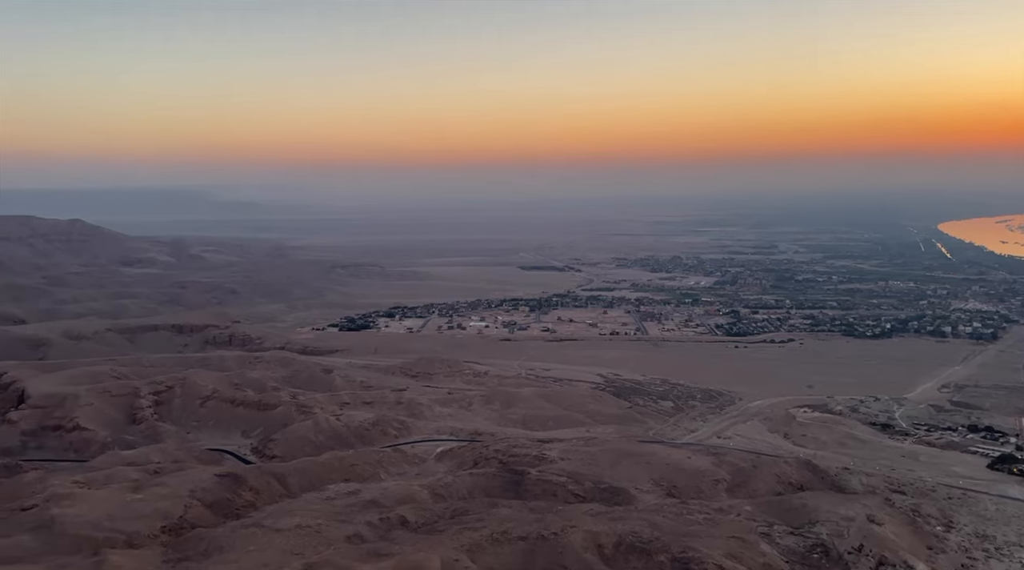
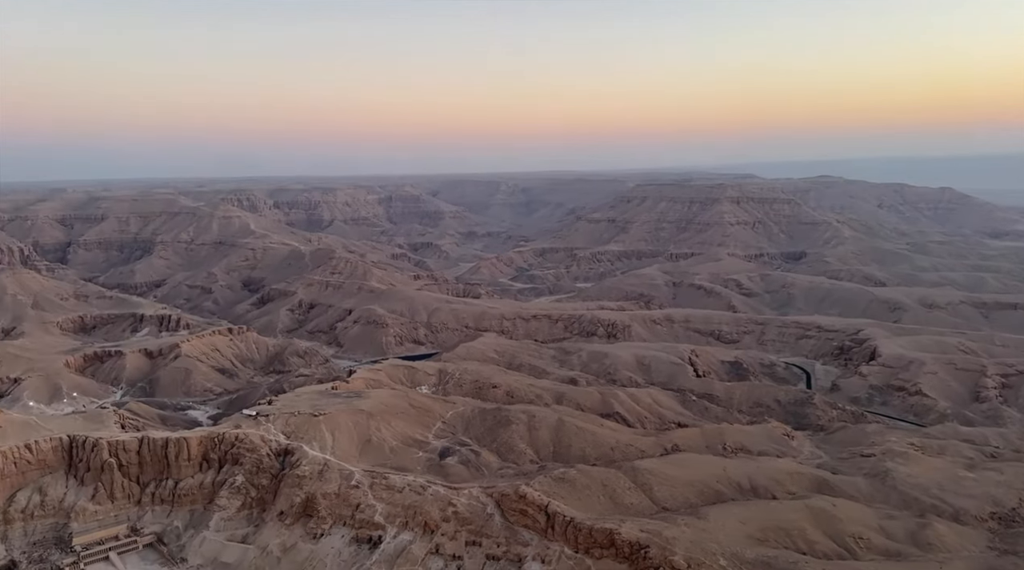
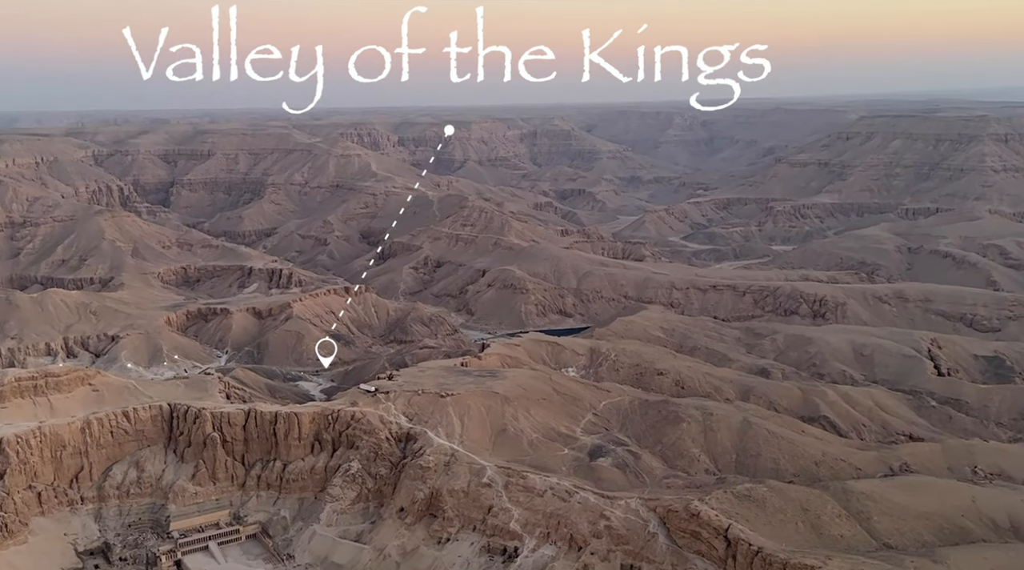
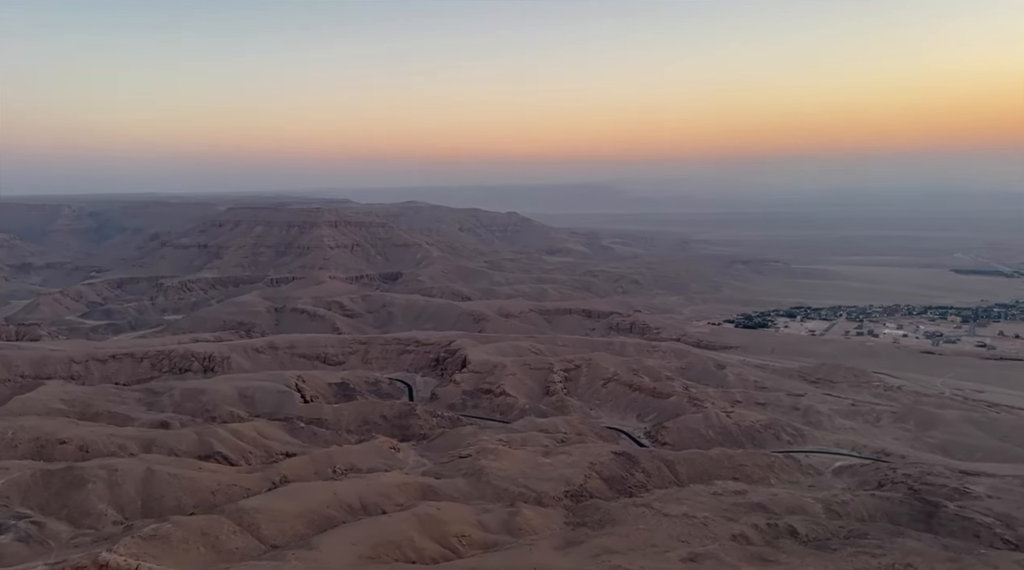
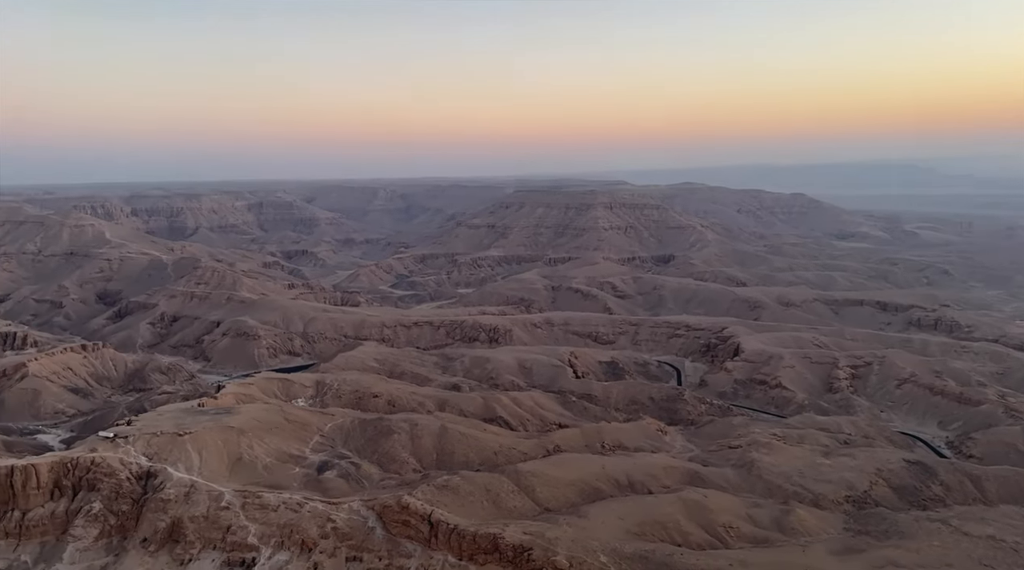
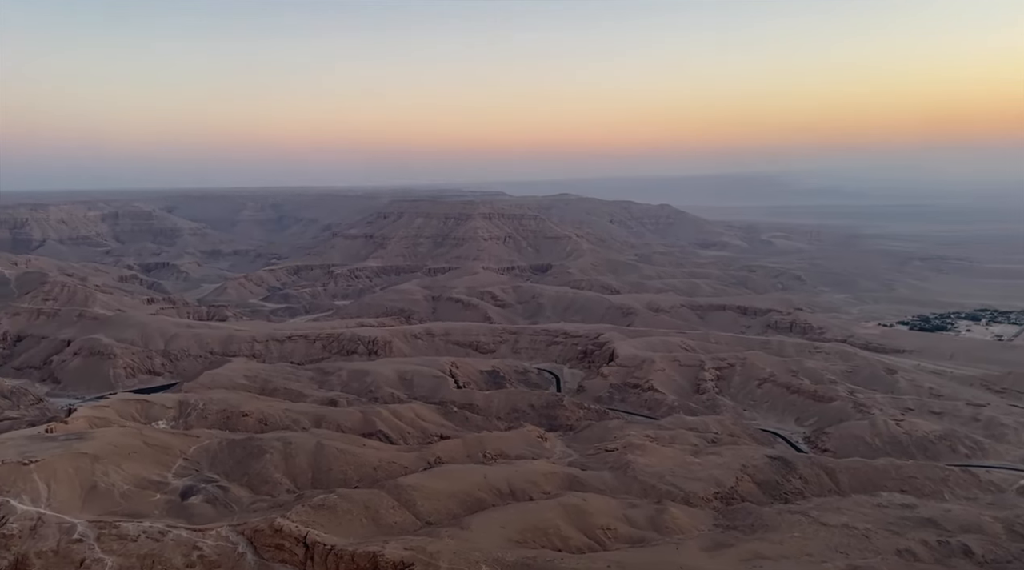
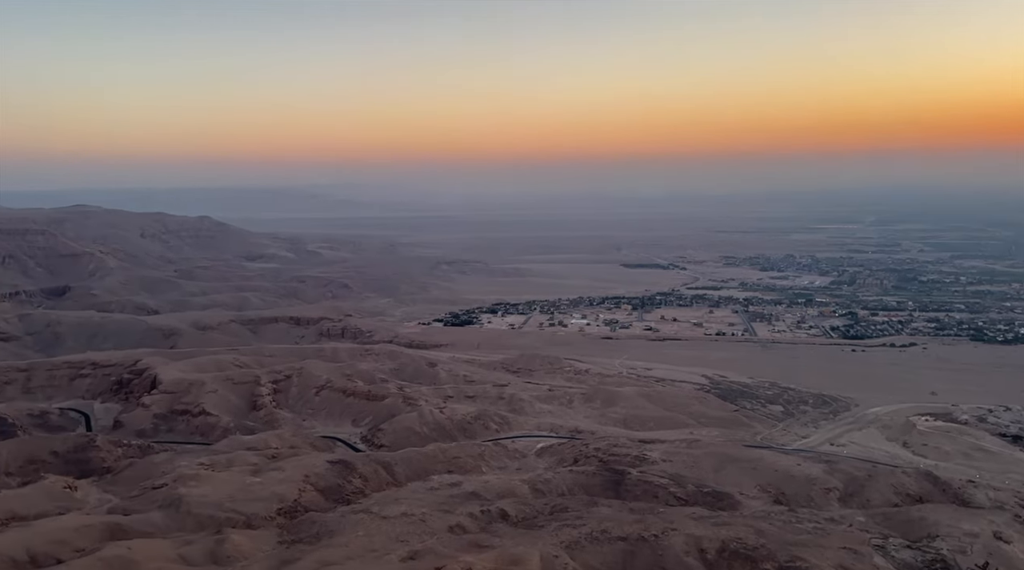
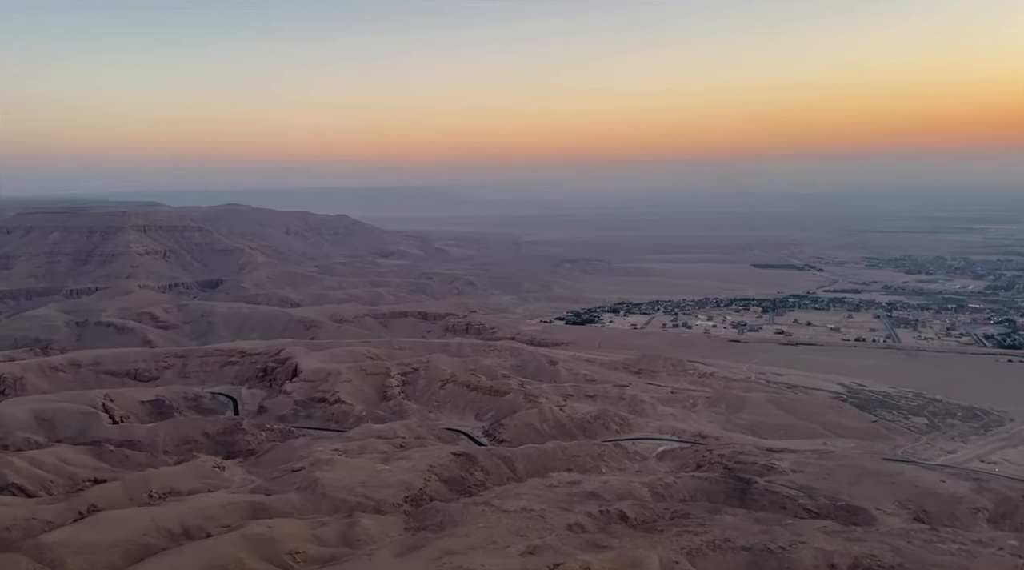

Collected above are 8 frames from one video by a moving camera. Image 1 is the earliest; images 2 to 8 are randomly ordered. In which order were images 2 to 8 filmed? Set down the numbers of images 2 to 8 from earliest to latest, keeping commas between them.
7, 8, 4, 6, 5, 2, 3
